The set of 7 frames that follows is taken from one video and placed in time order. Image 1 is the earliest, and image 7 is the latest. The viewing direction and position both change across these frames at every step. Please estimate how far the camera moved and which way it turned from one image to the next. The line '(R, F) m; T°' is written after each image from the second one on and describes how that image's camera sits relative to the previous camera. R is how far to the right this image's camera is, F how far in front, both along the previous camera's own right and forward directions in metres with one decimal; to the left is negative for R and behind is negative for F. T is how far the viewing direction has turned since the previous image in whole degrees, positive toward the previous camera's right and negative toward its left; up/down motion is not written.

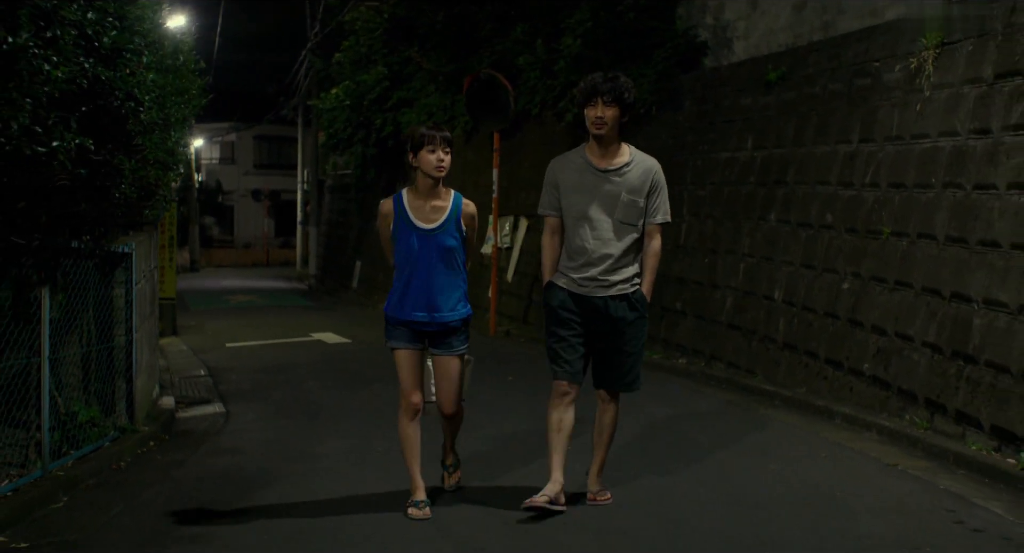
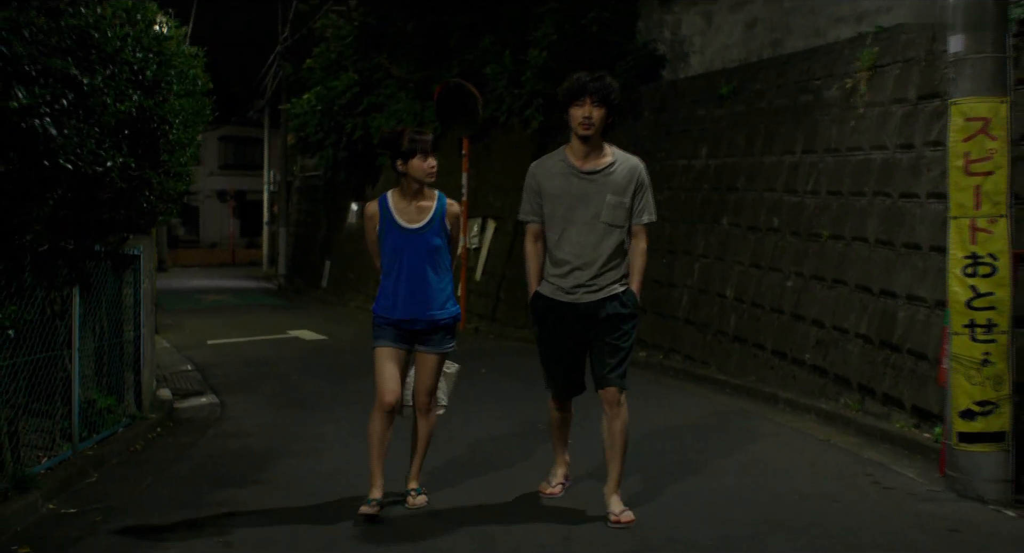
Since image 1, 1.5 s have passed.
(-0.1, -0.8) m; +2°
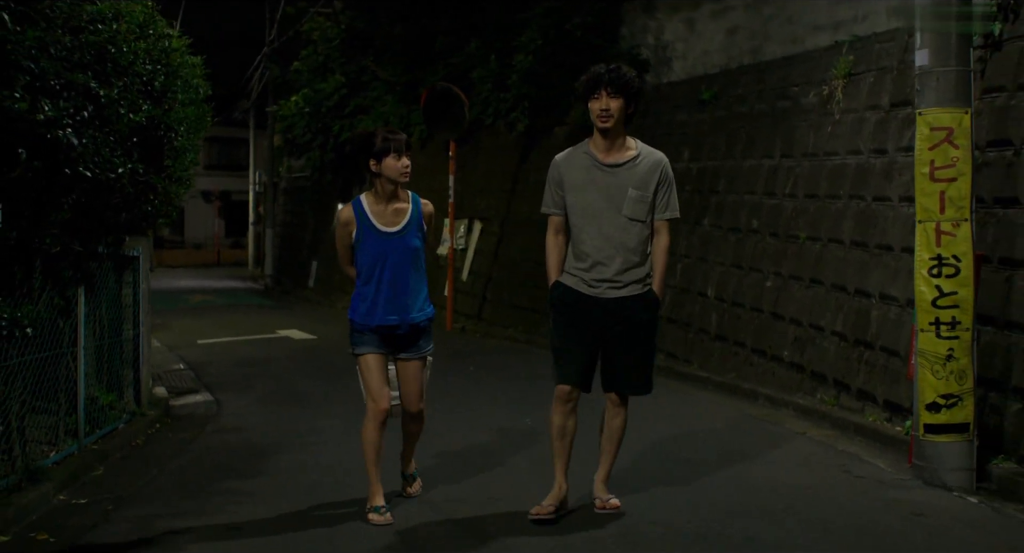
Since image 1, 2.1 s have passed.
(0.0, -0.3) m; +1°
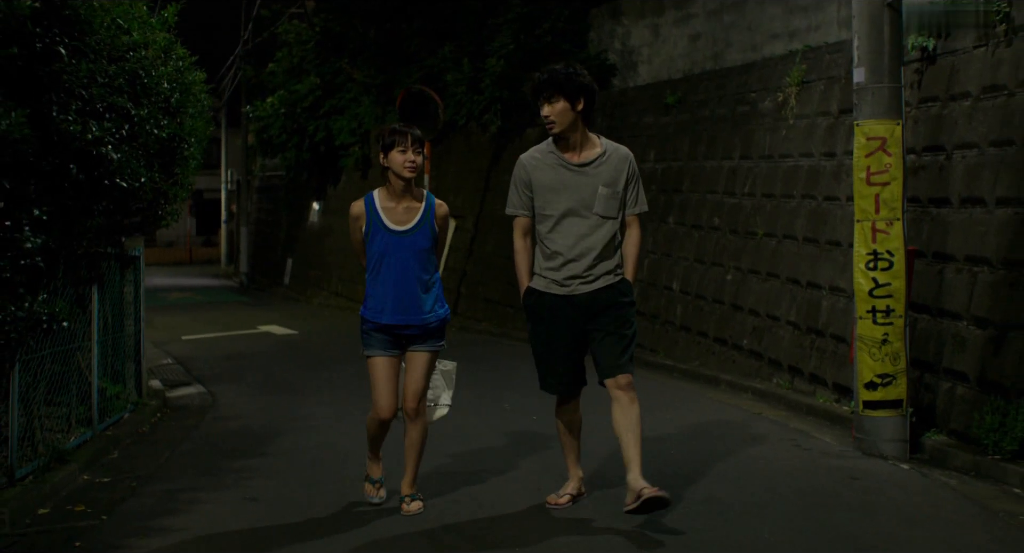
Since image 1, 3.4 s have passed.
(-0.1, -0.7) m; +2°
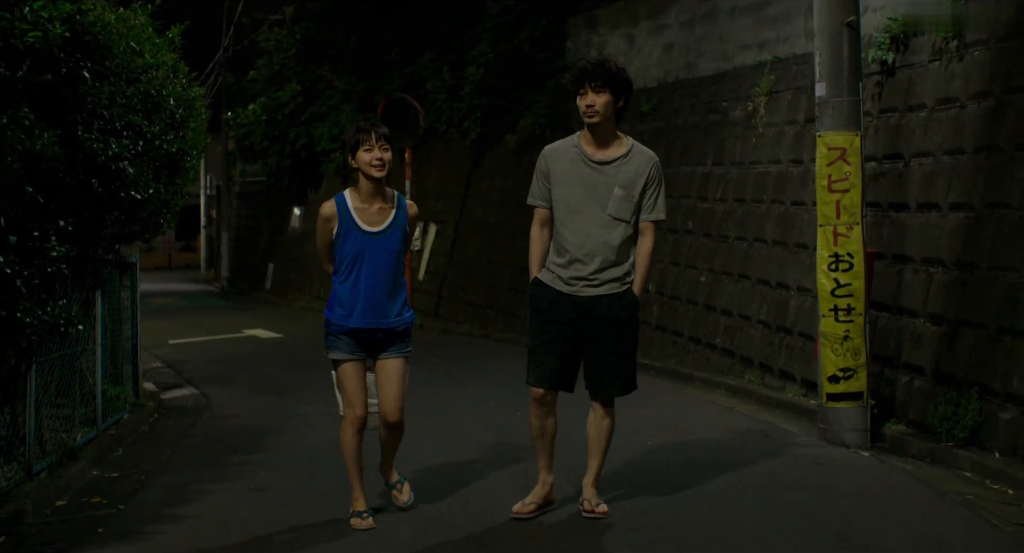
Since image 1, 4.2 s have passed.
(-0.1, -0.4) m; +1°
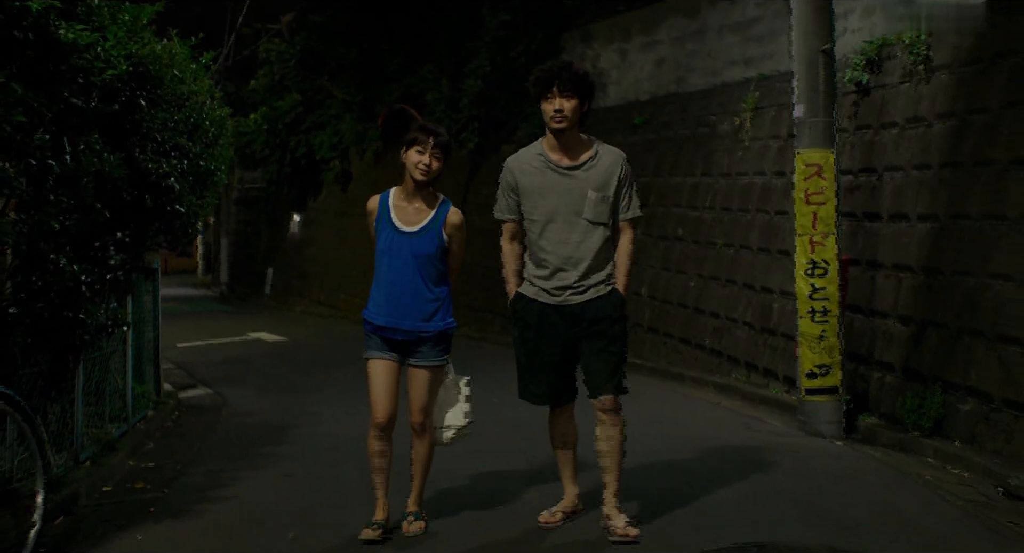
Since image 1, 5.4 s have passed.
(-0.1, -0.6) m; 0°
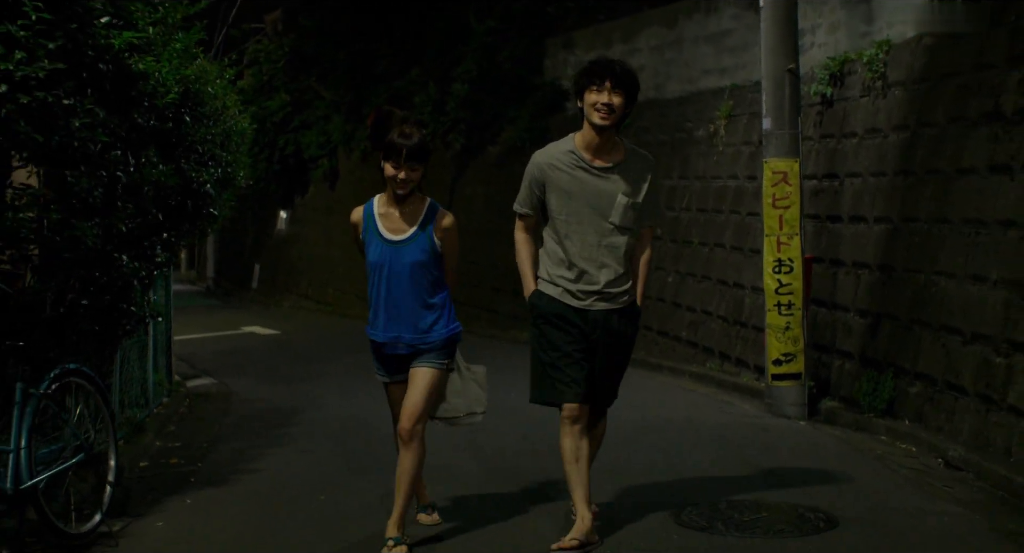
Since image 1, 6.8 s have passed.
(-0.1, -0.8) m; +1°
